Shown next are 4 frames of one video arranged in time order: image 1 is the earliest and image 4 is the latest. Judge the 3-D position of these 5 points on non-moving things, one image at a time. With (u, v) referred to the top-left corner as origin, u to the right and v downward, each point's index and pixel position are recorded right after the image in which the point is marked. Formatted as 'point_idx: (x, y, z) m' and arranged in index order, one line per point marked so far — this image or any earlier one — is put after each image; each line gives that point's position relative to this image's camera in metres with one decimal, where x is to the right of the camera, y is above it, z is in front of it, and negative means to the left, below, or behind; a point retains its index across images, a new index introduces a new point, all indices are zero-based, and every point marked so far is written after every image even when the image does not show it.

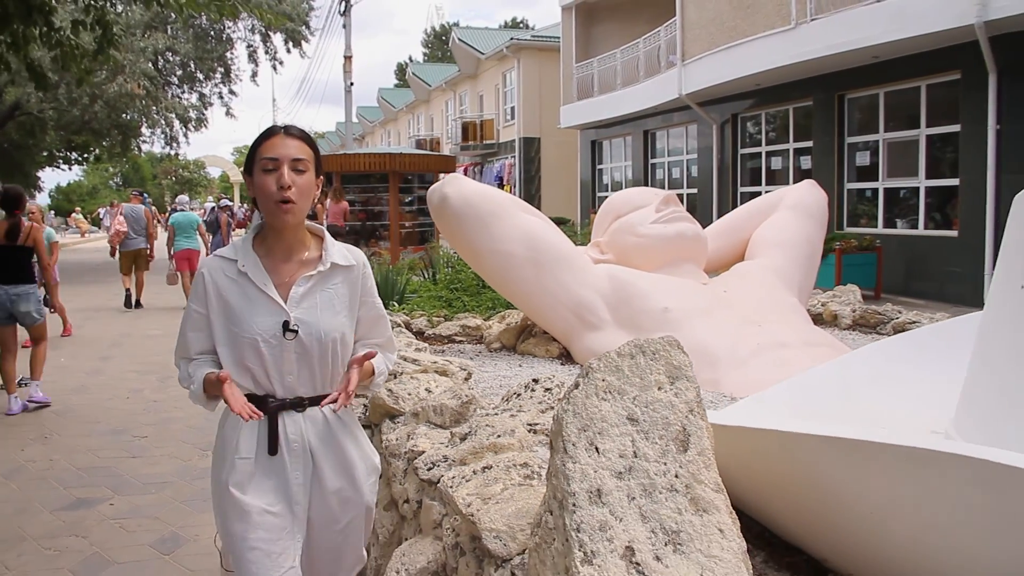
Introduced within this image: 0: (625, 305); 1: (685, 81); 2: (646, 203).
0: (+0.5, -0.1, +4.7) m
1: (+2.7, +3.2, +16.4) m
2: (+0.7, +0.5, +5.5) m
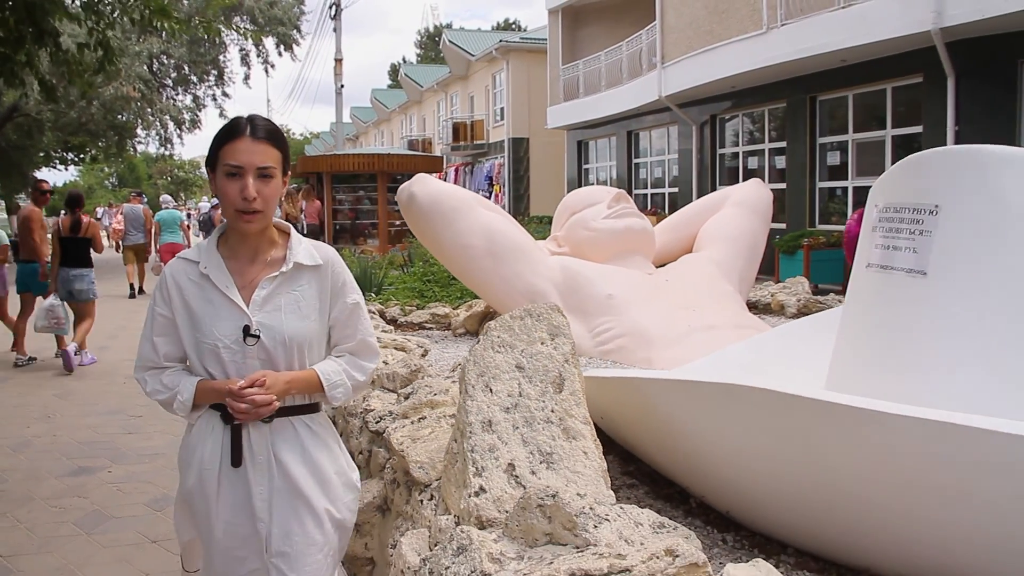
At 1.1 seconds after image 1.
0: (+0.3, 0.0, +5.2) m
1: (+2.5, +3.3, +16.9) m
2: (+0.5, +0.5, +6.0) m
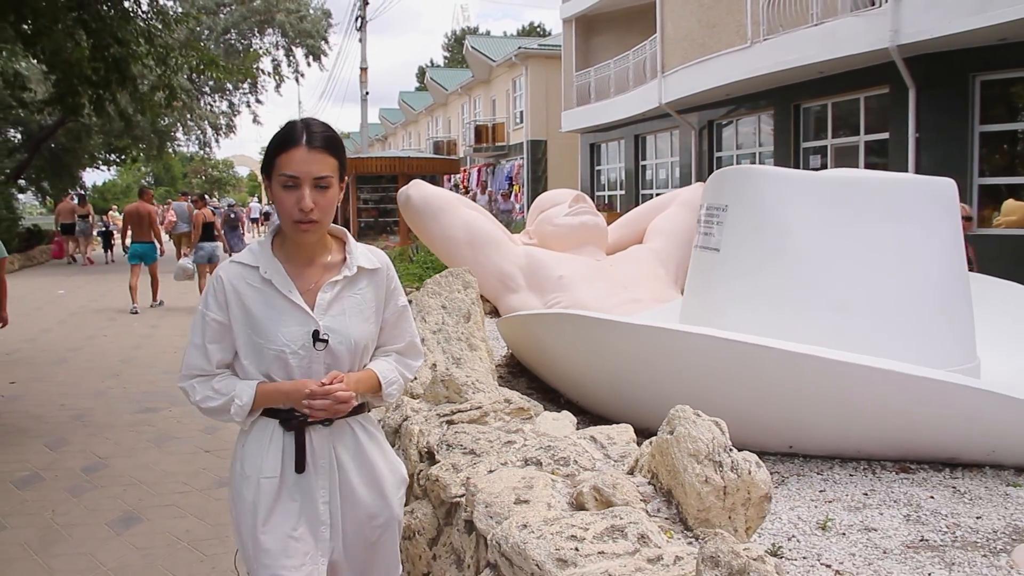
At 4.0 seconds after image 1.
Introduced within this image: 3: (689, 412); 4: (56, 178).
0: (+0.1, +0.1, +6.6) m
1: (+2.6, +3.4, +18.2) m
2: (+0.4, +0.6, +7.4) m
3: (+0.4, -0.3, +2.3) m
4: (-8.5, +2.1, +19.6) m
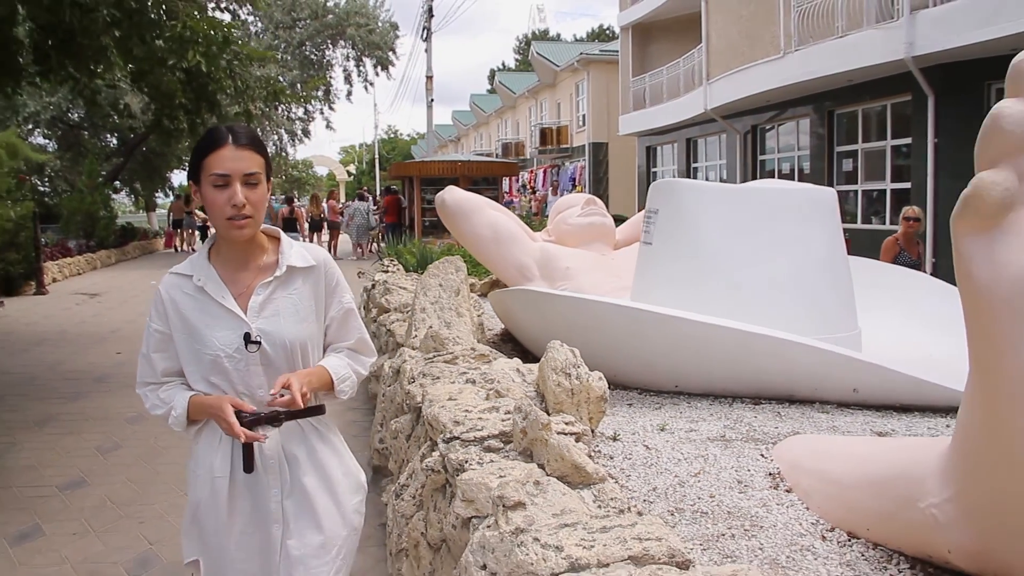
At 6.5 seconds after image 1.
0: (+0.2, +0.2, +7.8) m
1: (+3.6, +3.5, +19.2) m
2: (+0.5, +0.7, +8.7) m
3: (+0.2, -0.2, +3.5) m
4: (-7.4, +2.3, +21.4) m
